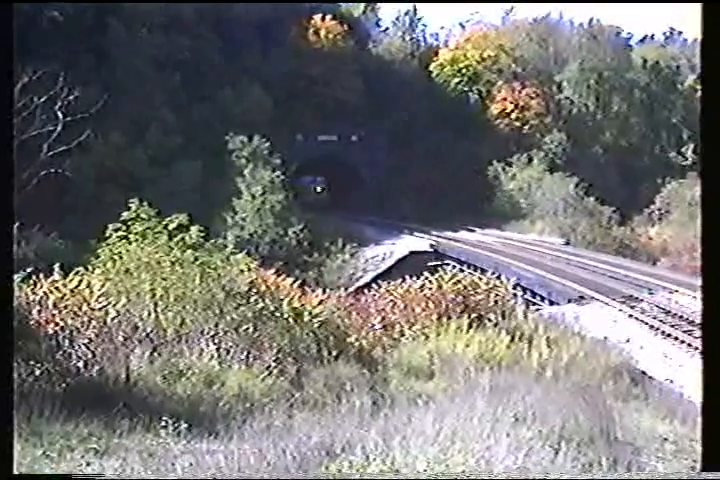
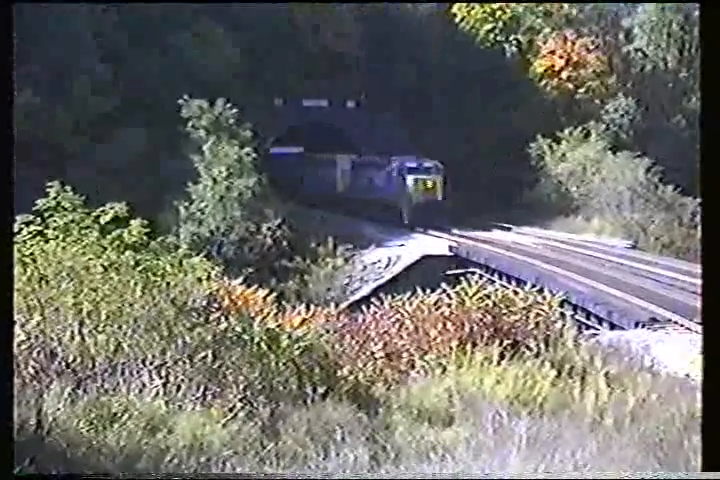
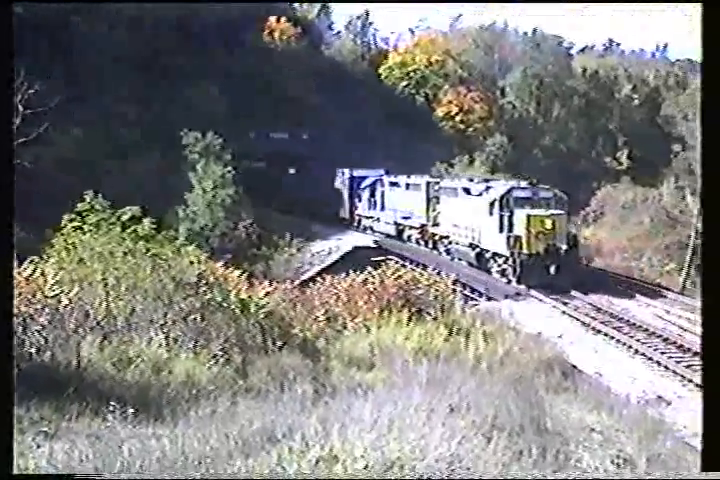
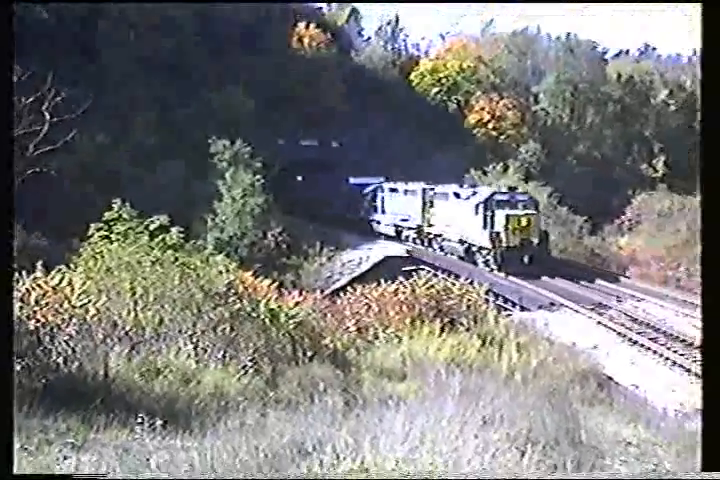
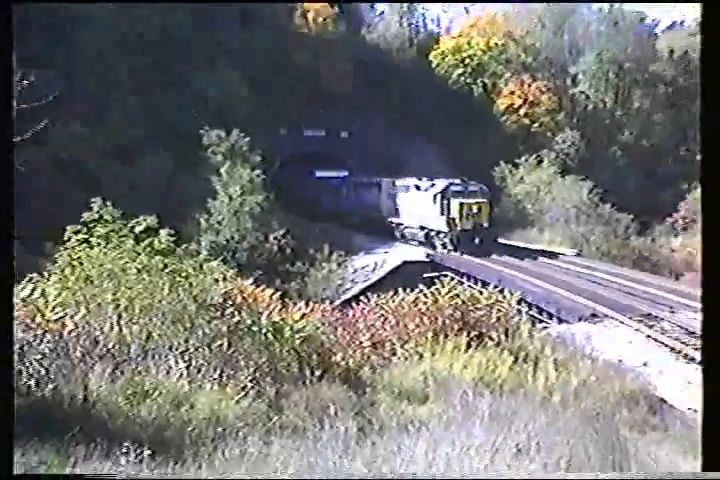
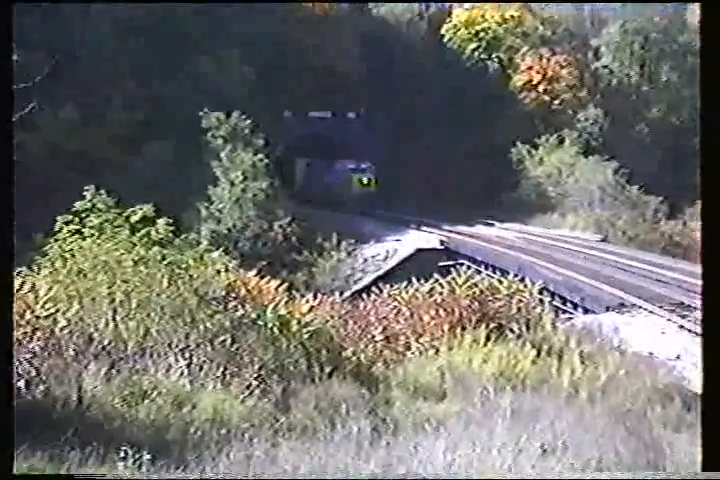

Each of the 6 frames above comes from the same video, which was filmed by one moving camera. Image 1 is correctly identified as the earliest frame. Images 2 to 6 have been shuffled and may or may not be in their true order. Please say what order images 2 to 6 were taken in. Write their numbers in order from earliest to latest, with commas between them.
6, 2, 5, 4, 3
